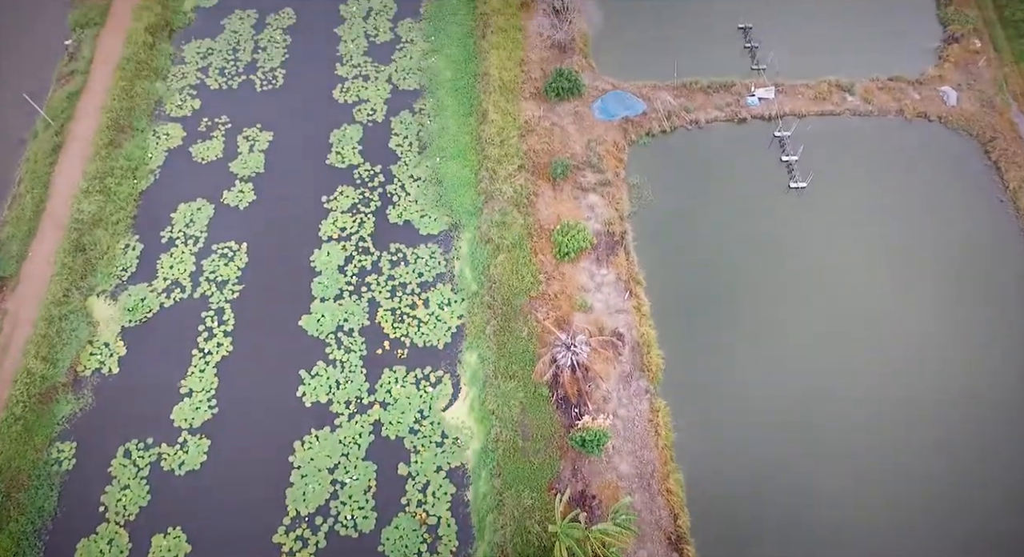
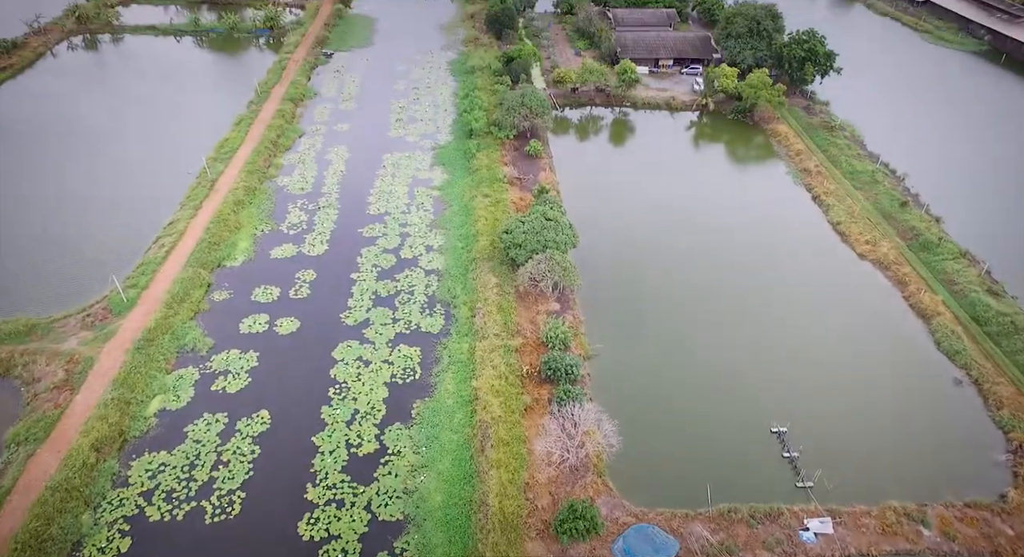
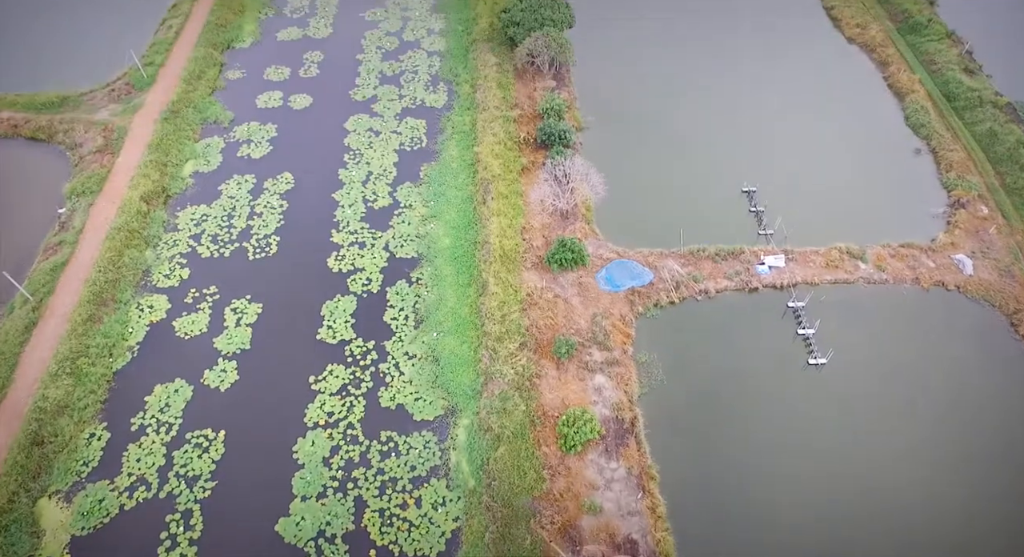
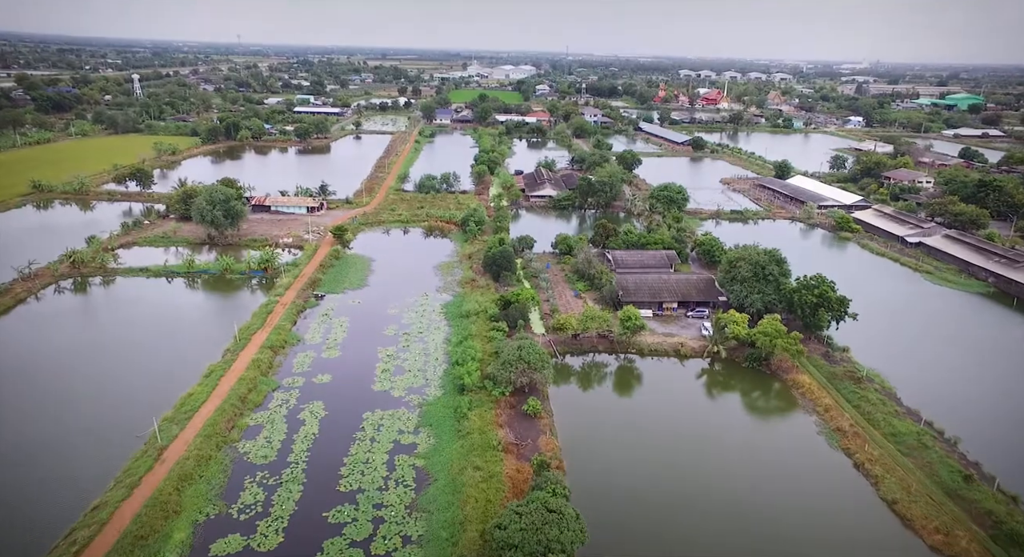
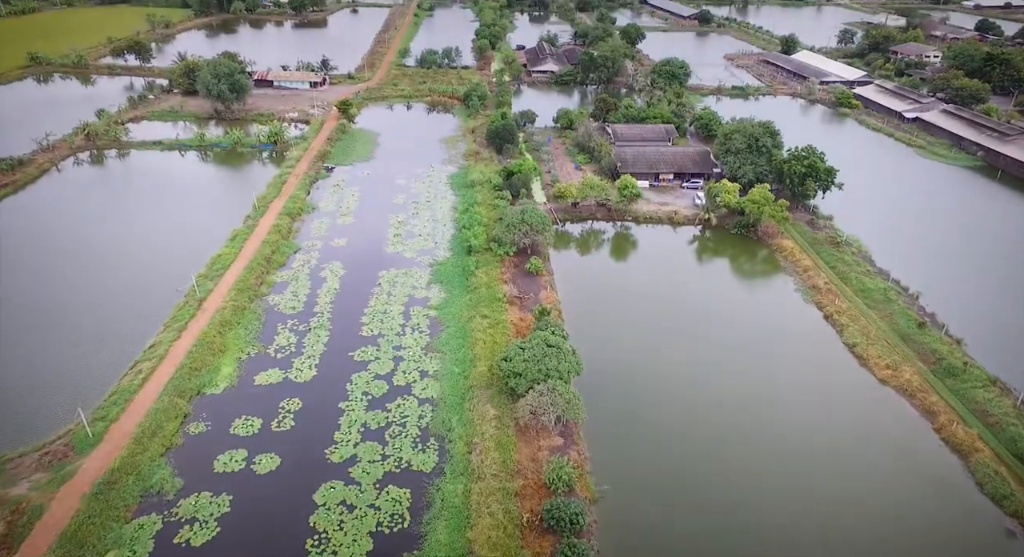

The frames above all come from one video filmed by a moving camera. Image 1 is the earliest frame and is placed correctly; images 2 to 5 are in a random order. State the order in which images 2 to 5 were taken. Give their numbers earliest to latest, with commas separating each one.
3, 2, 5, 4
